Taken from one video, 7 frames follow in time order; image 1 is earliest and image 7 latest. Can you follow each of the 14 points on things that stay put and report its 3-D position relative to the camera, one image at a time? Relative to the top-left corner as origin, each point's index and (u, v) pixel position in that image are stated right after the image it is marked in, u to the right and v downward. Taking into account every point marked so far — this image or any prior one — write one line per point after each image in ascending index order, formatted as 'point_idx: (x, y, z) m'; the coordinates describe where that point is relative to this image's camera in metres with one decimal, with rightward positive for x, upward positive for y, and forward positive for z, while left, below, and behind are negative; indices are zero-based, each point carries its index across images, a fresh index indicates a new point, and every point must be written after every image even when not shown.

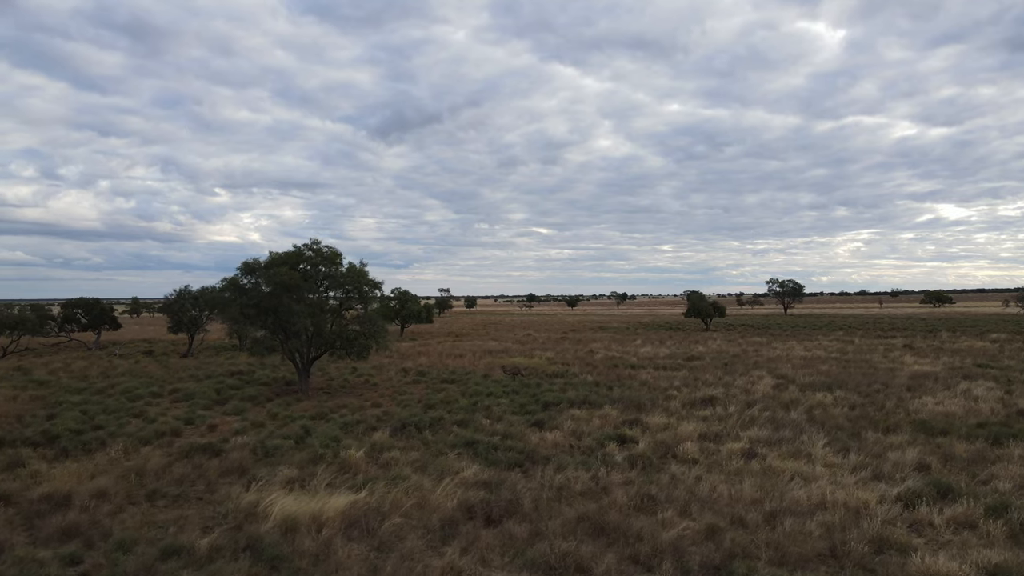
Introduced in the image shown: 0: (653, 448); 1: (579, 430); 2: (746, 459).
0: (+3.6, -4.0, +13.6) m
1: (+2.0, -4.1, +15.9) m
2: (+5.5, -4.0, +12.4) m
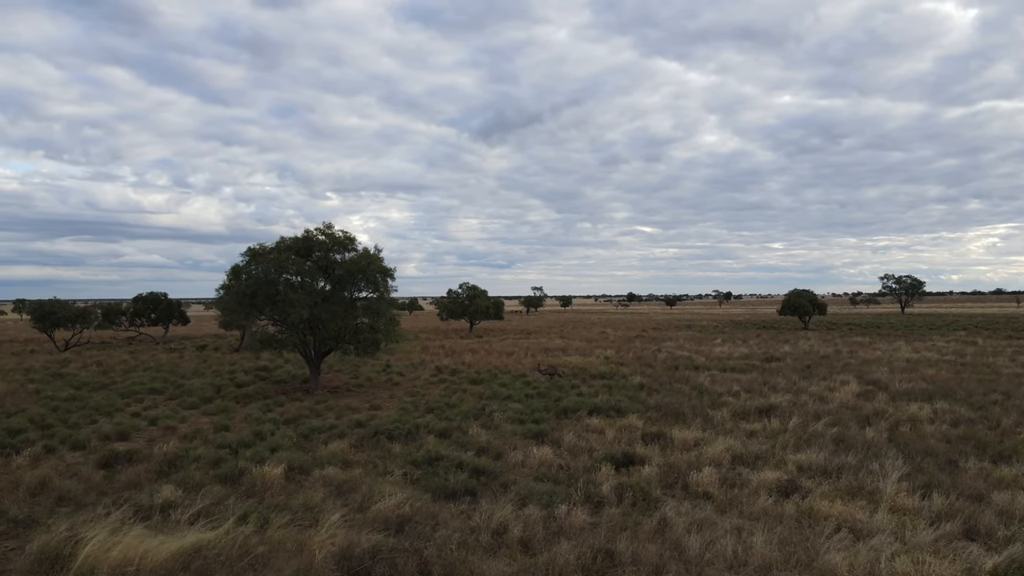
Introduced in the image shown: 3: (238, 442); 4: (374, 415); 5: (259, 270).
0: (+3.0, -3.7, +10.8) m
1: (+1.8, -3.7, +13.2) m
2: (+4.7, -3.6, +9.3) m
3: (-6.2, -3.5, +12.1) m
4: (-4.1, -3.8, +15.8) m
5: (-9.4, +0.7, +19.6) m
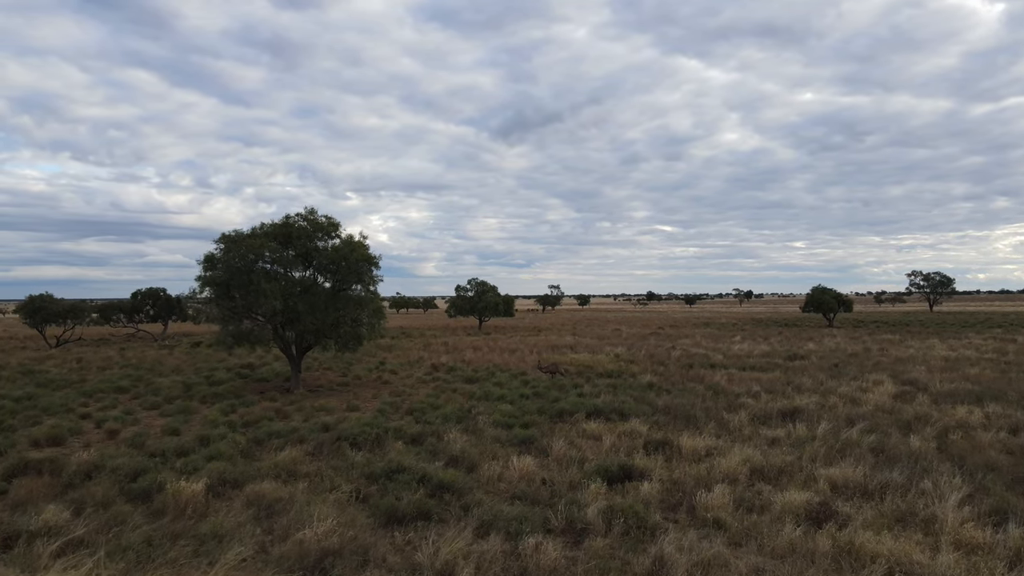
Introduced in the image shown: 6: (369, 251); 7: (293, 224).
0: (+2.5, -3.4, +9.0) m
1: (+1.4, -3.4, +11.4) m
2: (+4.1, -3.3, +7.4) m
3: (-6.7, -3.2, +10.5) m
4: (-4.4, -3.5, +14.2) m
5: (-9.6, +1.0, +18.2) m
6: (-5.2, +1.3, +19.3) m
7: (-7.9, +2.3, +19.1) m
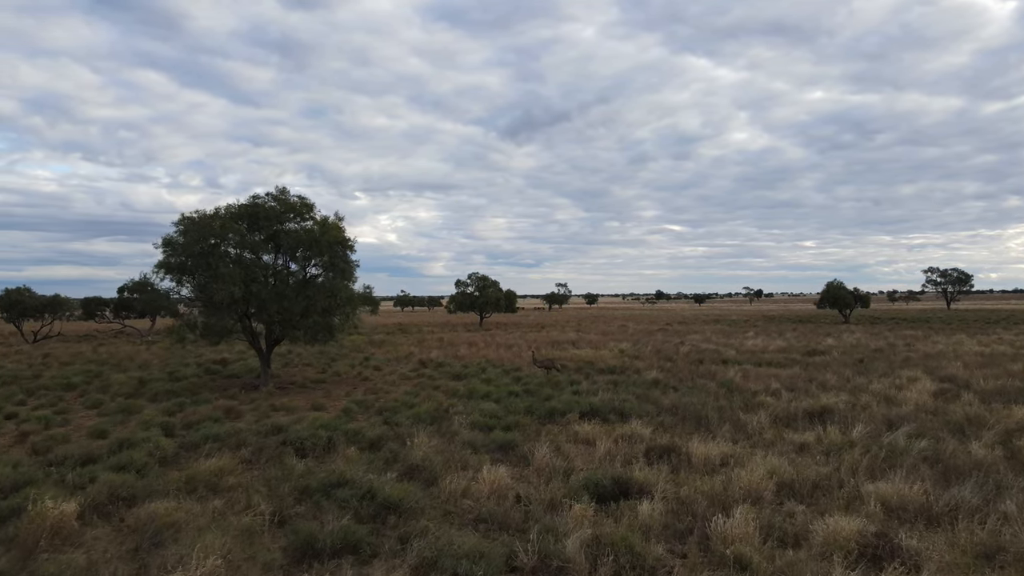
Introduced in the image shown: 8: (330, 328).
0: (+2.1, -2.9, +7.0) m
1: (+0.9, -3.0, +9.5) m
2: (+3.6, -2.9, +5.5) m
3: (-7.1, -2.8, +8.8) m
4: (-4.8, -3.0, +12.4) m
5: (-9.9, +1.5, +16.4) m
6: (-5.6, +1.8, +17.6) m
7: (-8.2, +2.7, +17.3) m
8: (-5.9, -1.3, +16.9) m
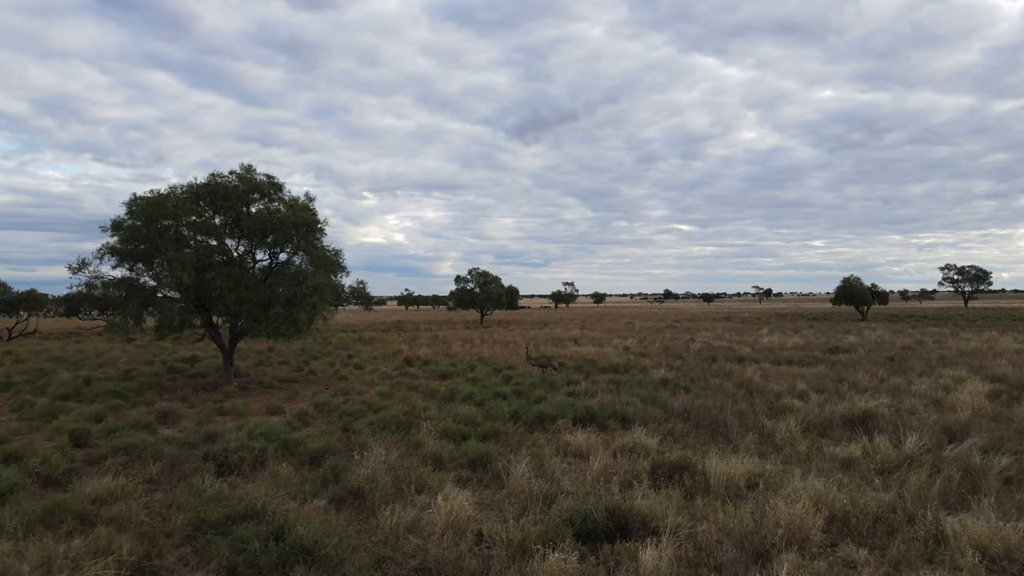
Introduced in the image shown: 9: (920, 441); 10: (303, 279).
0: (+1.6, -2.6, +5.1) m
1: (+0.5, -2.6, +7.6) m
2: (+3.2, -2.5, +3.5) m
3: (-7.5, -2.5, +7.0) m
4: (-5.2, -2.7, +10.6) m
5: (-10.2, +1.8, +14.7) m
6: (-5.9, +2.1, +15.7) m
7: (-8.5, +3.1, +15.5) m
8: (-6.2, -1.0, +15.1) m
9: (+6.7, -2.5, +8.8) m
10: (-6.0, +0.3, +15.1) m
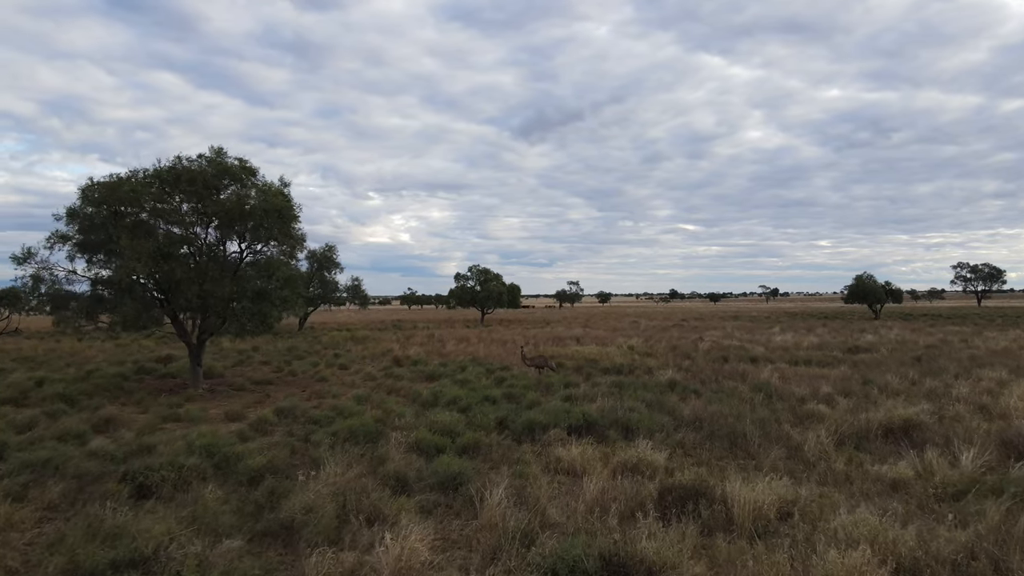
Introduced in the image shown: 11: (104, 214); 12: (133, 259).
0: (+1.3, -2.4, +3.7) m
1: (+0.2, -2.4, +6.2) m
2: (+2.8, -2.4, +2.1) m
3: (-7.8, -2.3, +5.6) m
4: (-5.4, -2.5, +9.3) m
5: (-10.4, +2.0, +13.4) m
6: (-6.1, +2.3, +14.4) m
7: (-8.7, +3.3, +14.2) m
8: (-6.4, -0.8, +13.7) m
9: (+6.5, -2.3, +7.3) m
10: (-6.2, +0.4, +13.7) m
11: (-10.1, +1.8, +13.3) m
12: (-8.8, +0.6, +12.6) m
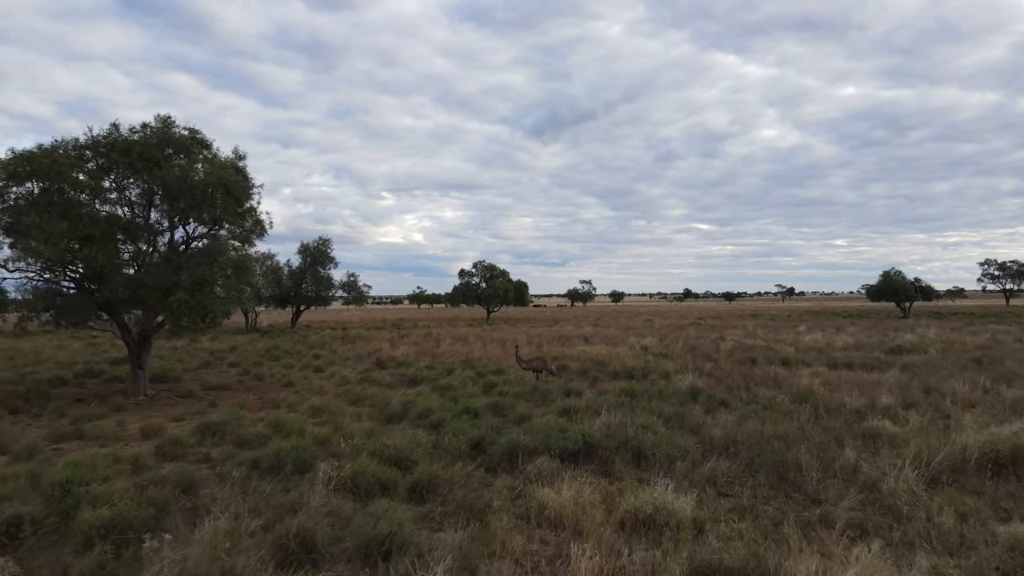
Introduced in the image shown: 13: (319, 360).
0: (+0.9, -2.2, +1.5) m
1: (-0.2, -2.2, +4.0) m
2: (+2.4, -2.1, -0.1) m
3: (-8.2, -2.0, +3.6) m
4: (-5.8, -2.3, +7.2) m
5: (-10.7, +2.2, +11.4) m
6: (-6.3, +2.5, +12.3) m
7: (-8.9, +3.5, +12.2) m
8: (-6.6, -0.5, +11.7) m
9: (+6.1, -2.1, +5.0) m
10: (-6.4, +0.7, +11.7) m
11: (-10.3, +2.1, +11.4) m
12: (-9.1, +0.9, +10.6) m
13: (-6.7, -2.5, +18.6) m
